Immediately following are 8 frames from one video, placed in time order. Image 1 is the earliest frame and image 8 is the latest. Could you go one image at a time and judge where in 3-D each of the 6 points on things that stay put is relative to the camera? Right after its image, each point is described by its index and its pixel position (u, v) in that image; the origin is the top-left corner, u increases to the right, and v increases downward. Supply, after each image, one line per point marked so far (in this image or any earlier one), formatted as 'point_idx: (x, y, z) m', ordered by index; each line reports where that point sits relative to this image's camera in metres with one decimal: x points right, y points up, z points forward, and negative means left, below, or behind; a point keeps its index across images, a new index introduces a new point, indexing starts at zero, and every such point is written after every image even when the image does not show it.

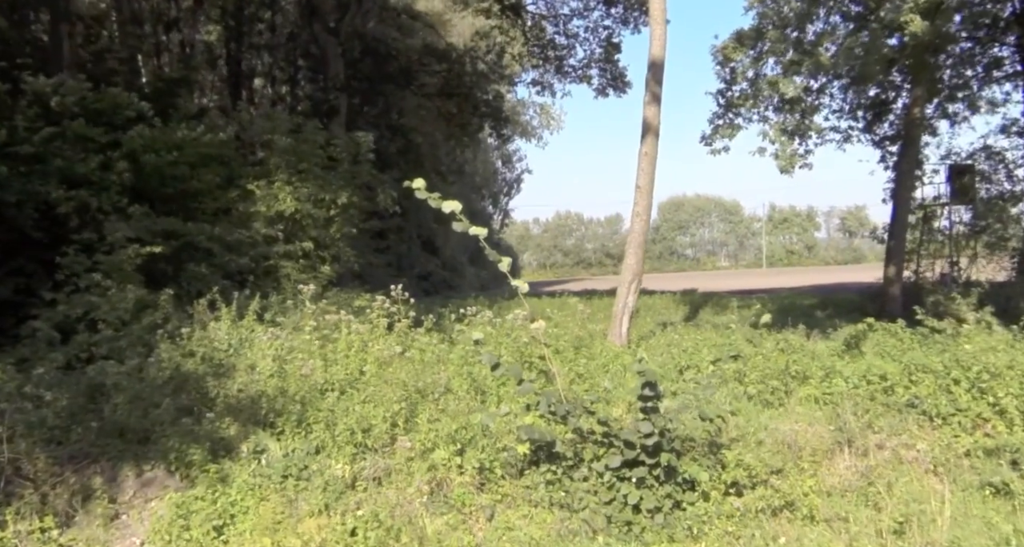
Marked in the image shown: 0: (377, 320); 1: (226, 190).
0: (-1.3, -0.5, +8.6) m
1: (-4.4, +1.3, +12.9) m
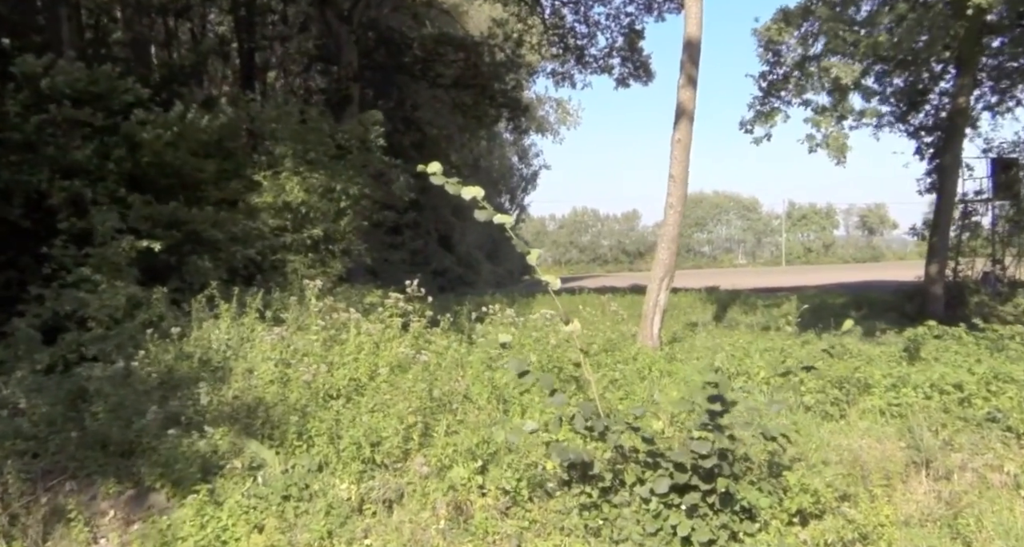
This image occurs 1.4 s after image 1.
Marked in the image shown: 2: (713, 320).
0: (-1.1, -0.5, +7.9) m
1: (-4.1, +1.3, +12.2) m
2: (+3.3, -0.8, +13.8) m
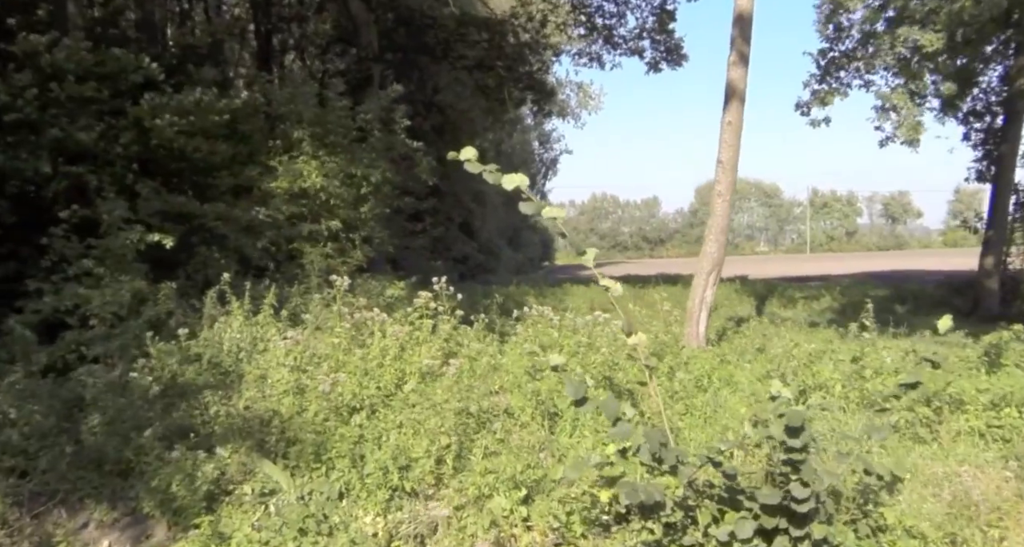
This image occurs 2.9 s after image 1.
0: (-0.8, -0.4, +7.2) m
1: (-3.7, +1.5, +11.5) m
2: (+3.7, -0.6, +13.1) m
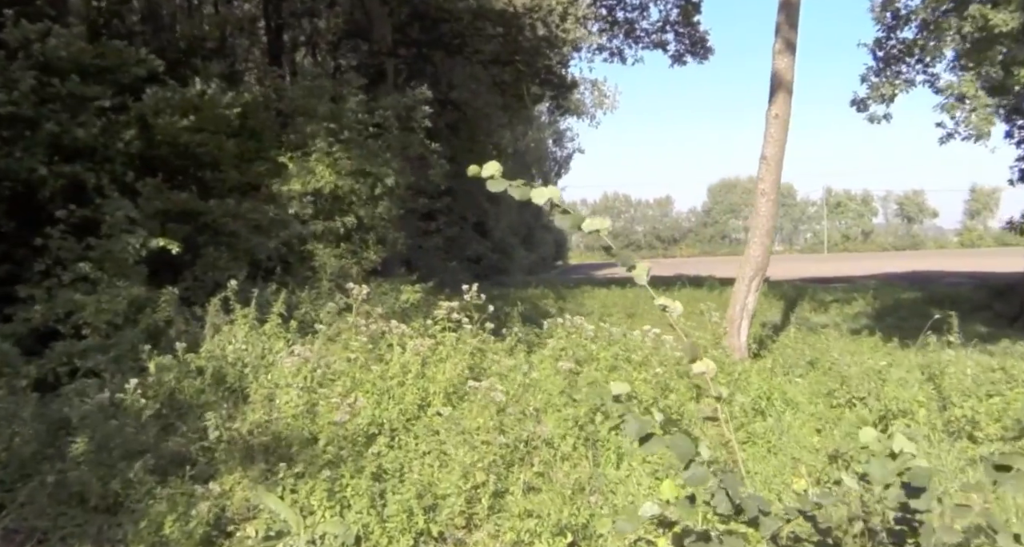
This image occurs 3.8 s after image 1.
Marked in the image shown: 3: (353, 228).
0: (-0.5, -0.5, +6.6) m
1: (-3.4, +1.4, +10.9) m
2: (+4.0, -0.7, +12.4) m
3: (-2.1, +0.6, +11.2) m
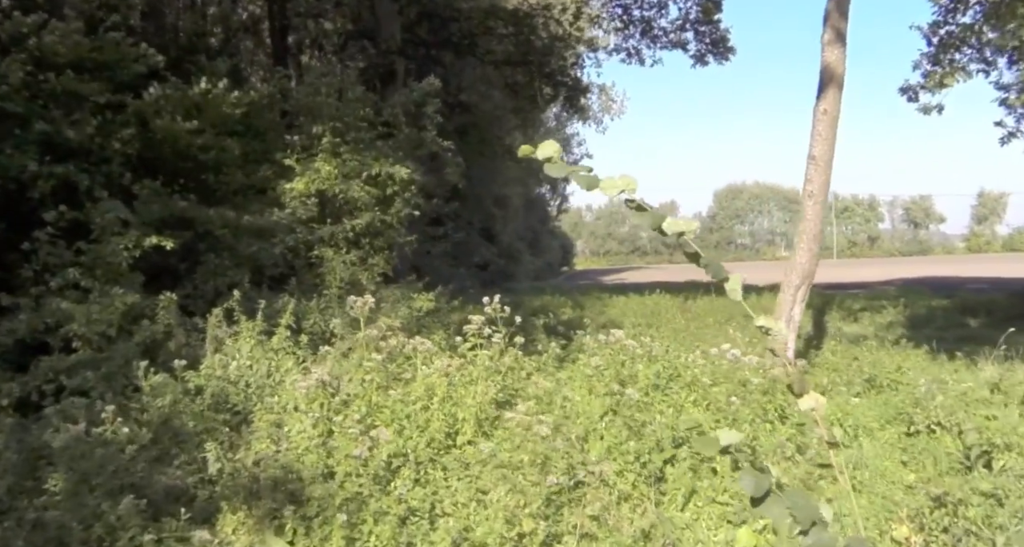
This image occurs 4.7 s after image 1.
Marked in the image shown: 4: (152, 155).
0: (-0.3, -0.5, +5.9) m
1: (-3.1, +1.3, +10.3) m
2: (+4.3, -0.8, +11.7) m
3: (-1.8, +0.5, +10.5) m
4: (-4.0, +1.3, +9.5) m
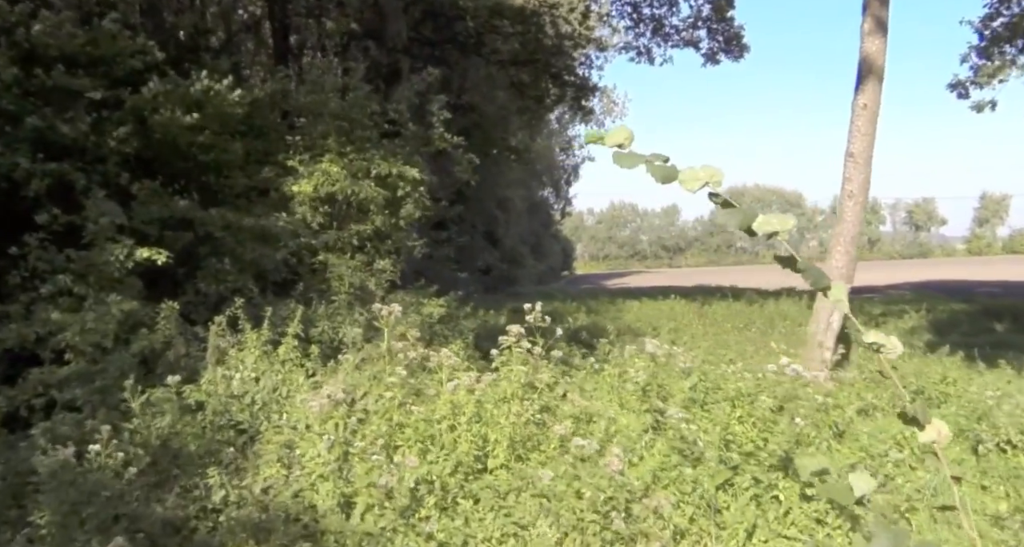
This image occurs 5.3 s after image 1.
0: (-0.1, -0.6, +5.4) m
1: (-2.9, +1.3, +9.8) m
2: (+4.5, -0.9, +11.2) m
3: (-1.7, +0.4, +10.1) m
4: (-3.9, +1.3, +9.0) m
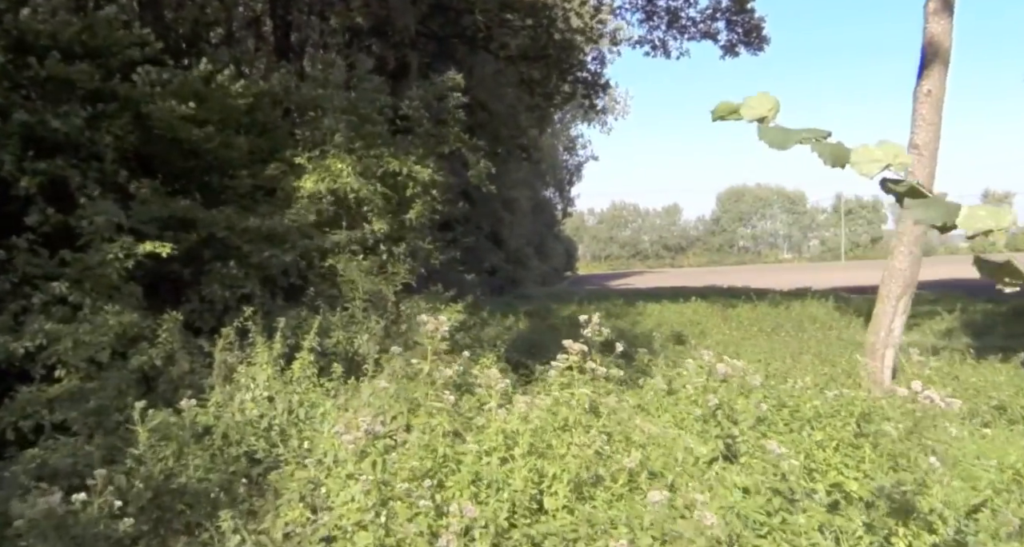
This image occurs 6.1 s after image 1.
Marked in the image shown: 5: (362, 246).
0: (+0.1, -0.6, +4.8) m
1: (-2.7, +1.2, +9.2) m
2: (+4.7, -0.9, +10.6) m
3: (-1.4, +0.4, +9.4) m
4: (-3.6, +1.2, +8.4) m
5: (-1.6, +0.3, +9.2) m
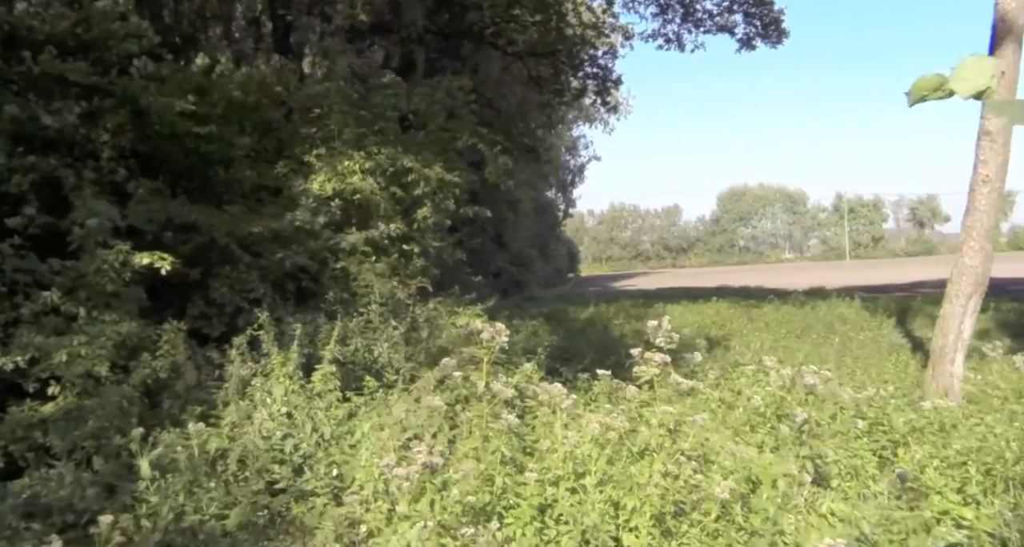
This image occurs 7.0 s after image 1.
0: (+0.4, -0.6, +4.3) m
1: (-2.4, +1.2, +8.7) m
2: (+5.0, -0.8, +10.1) m
3: (-1.2, +0.4, +8.9) m
4: (-3.4, +1.2, +7.8) m
5: (-1.4, +0.3, +8.7) m
